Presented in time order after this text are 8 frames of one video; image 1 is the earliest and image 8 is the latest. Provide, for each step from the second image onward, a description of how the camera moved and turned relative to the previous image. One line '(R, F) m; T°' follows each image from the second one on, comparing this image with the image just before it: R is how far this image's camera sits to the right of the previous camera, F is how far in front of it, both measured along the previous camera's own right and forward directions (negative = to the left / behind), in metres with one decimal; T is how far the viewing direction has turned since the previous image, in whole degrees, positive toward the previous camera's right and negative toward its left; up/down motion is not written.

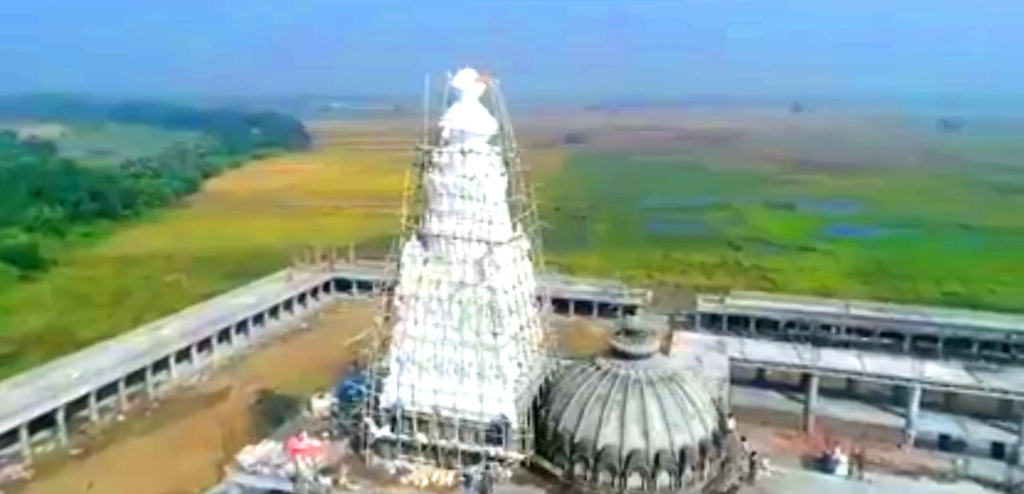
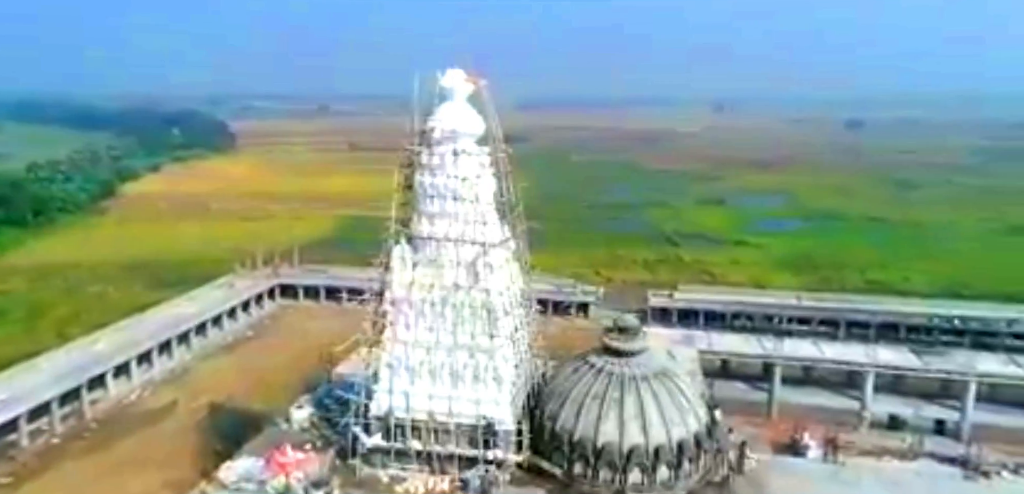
(-2.3, +0.1) m; +7°
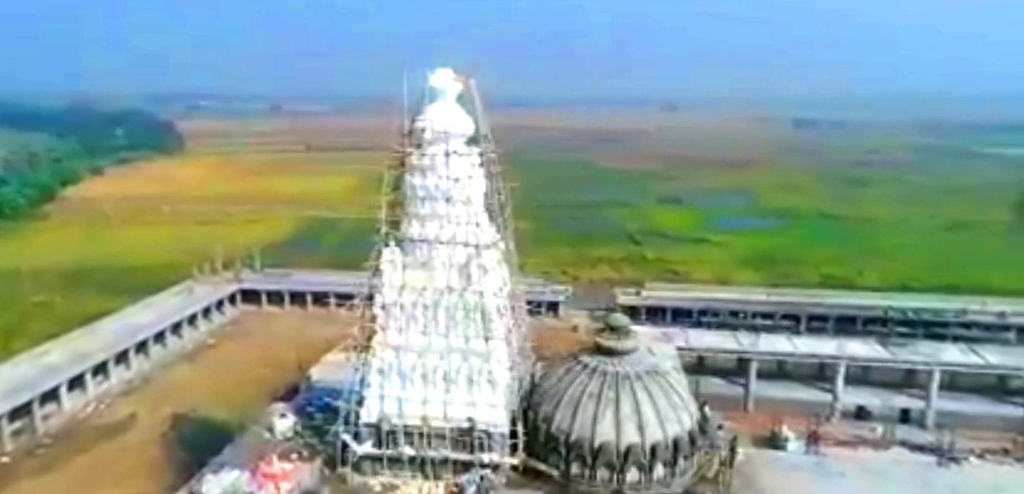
(-1.4, +0.1) m; +5°
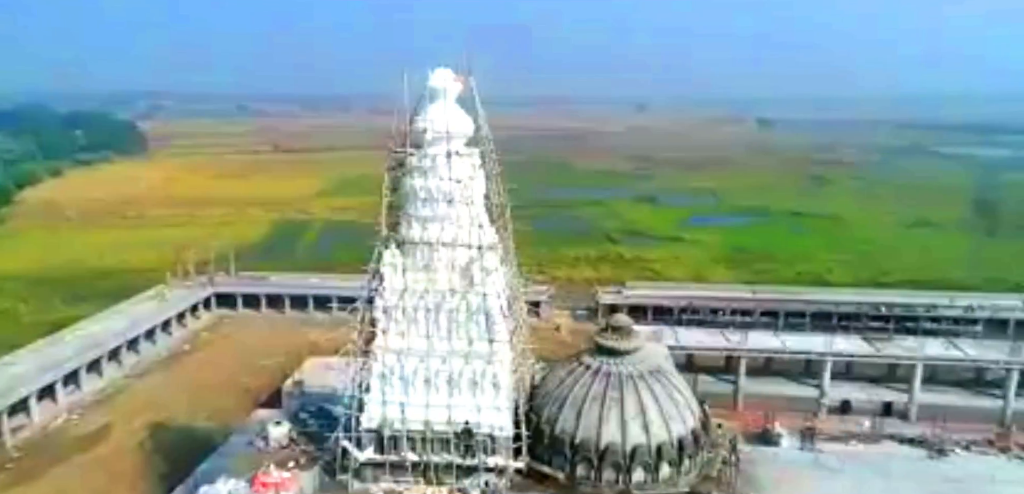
(-1.2, +0.2) m; +3°
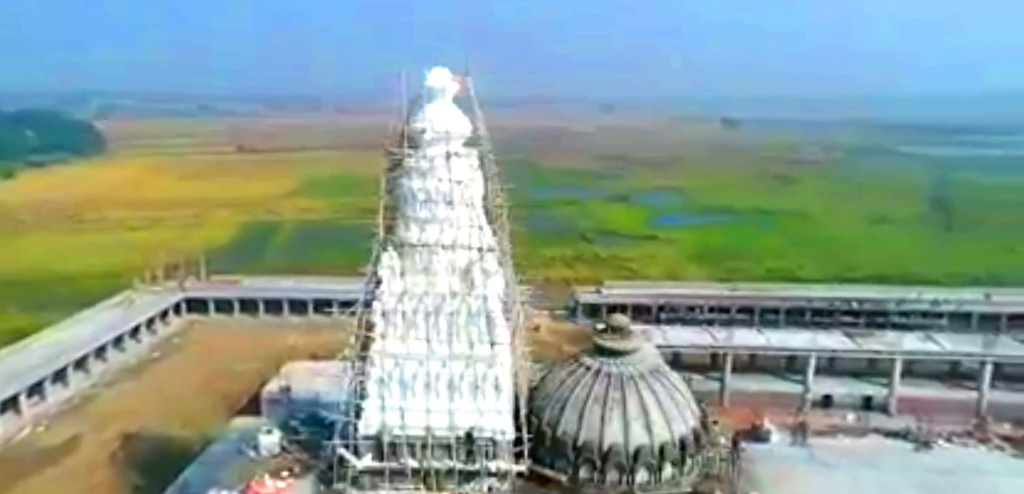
(-1.2, +0.3) m; +3°
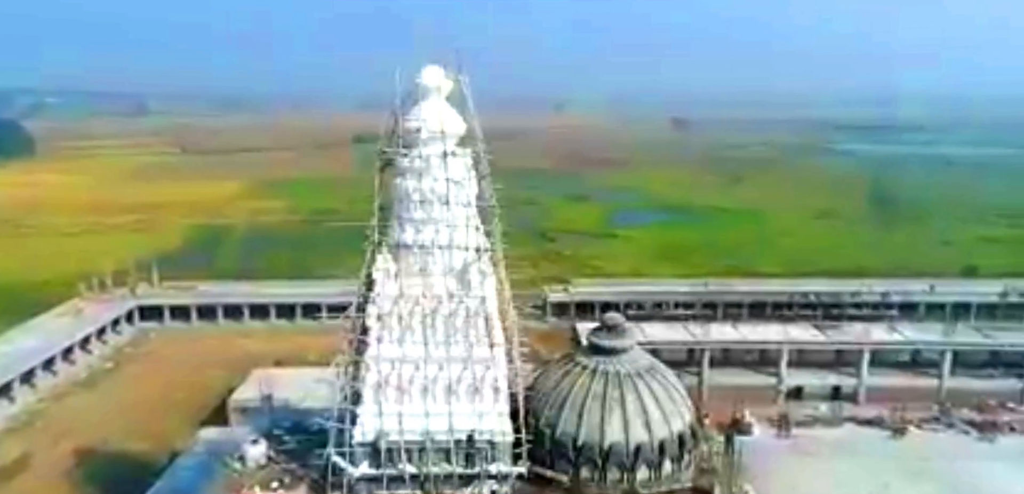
(-1.6, +0.4) m; +5°
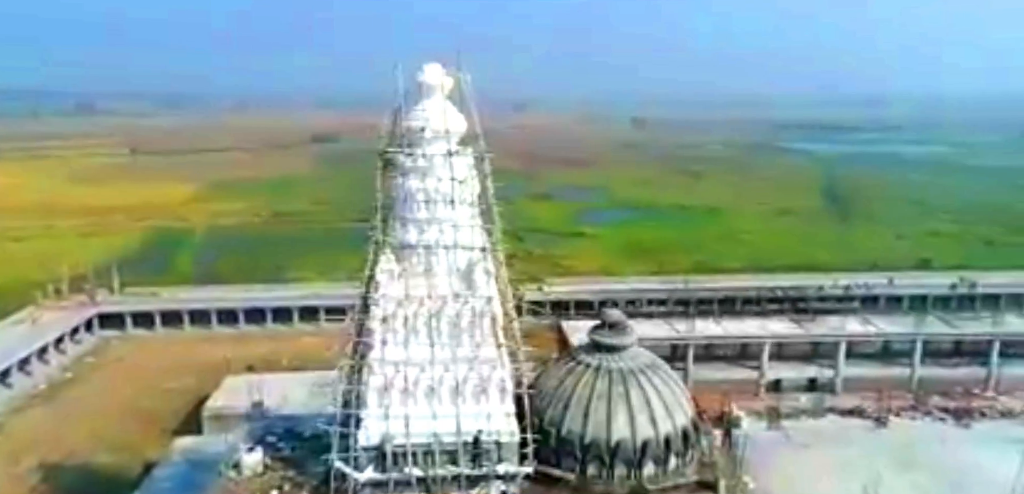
(-1.5, +0.3) m; +4°
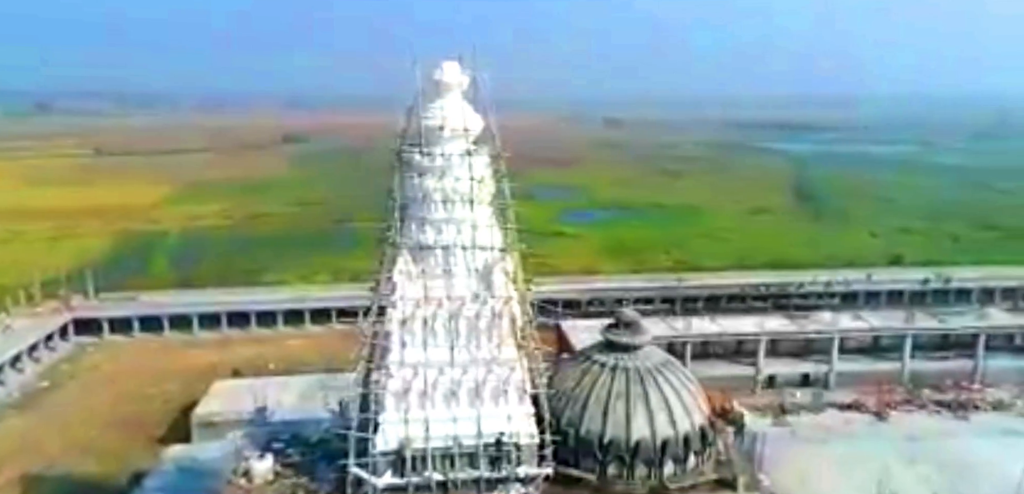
(-1.5, +0.4) m; +3°
